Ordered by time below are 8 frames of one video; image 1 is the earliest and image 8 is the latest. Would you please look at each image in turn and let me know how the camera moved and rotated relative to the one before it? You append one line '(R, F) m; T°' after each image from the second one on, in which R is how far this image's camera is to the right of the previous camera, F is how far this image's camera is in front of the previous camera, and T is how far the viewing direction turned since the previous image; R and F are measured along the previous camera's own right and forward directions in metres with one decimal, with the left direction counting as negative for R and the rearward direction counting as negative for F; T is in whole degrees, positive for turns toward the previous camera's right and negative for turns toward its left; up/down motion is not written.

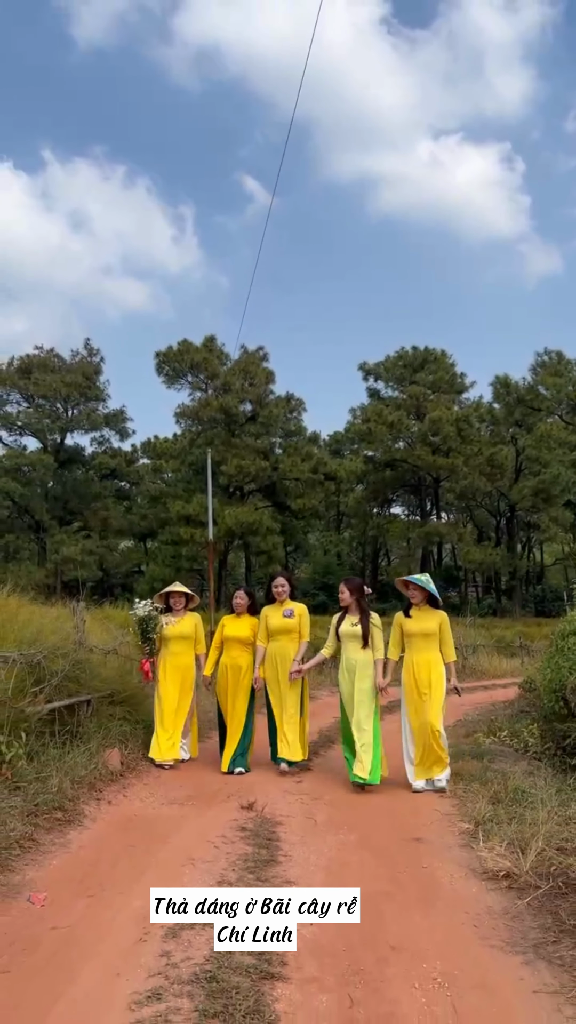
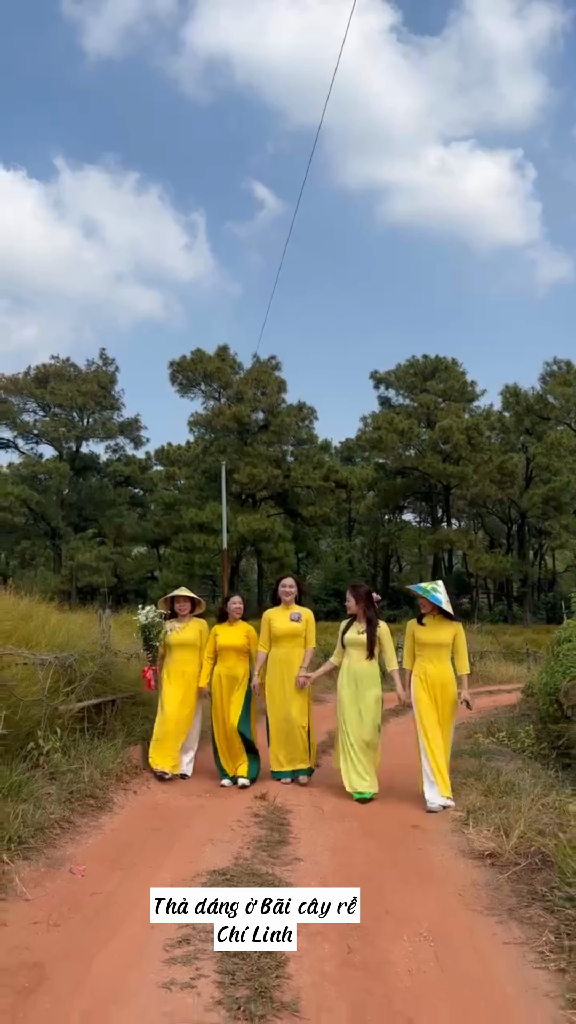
(0.0, -0.6) m; -1°
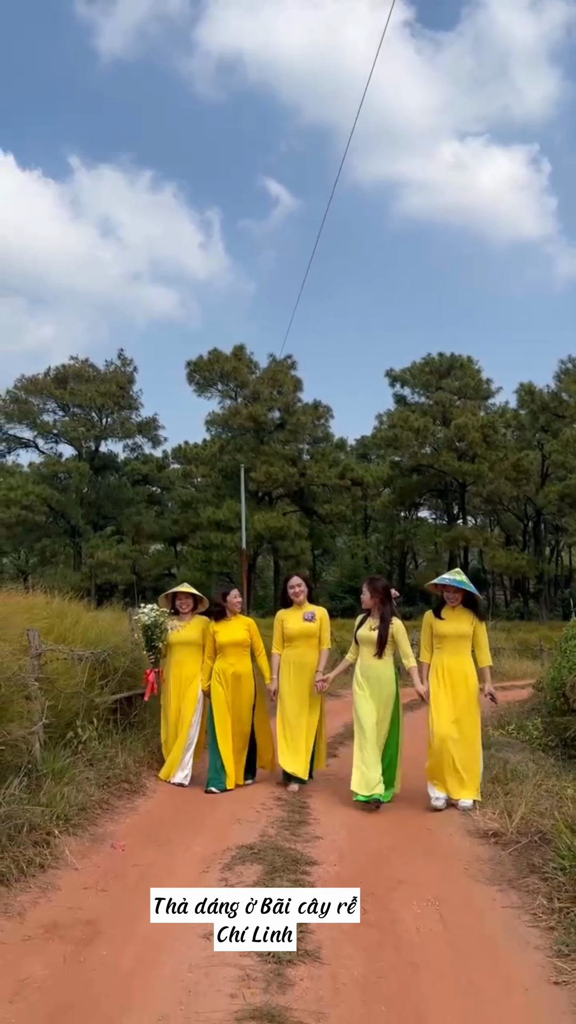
(0.0, -0.5) m; -1°
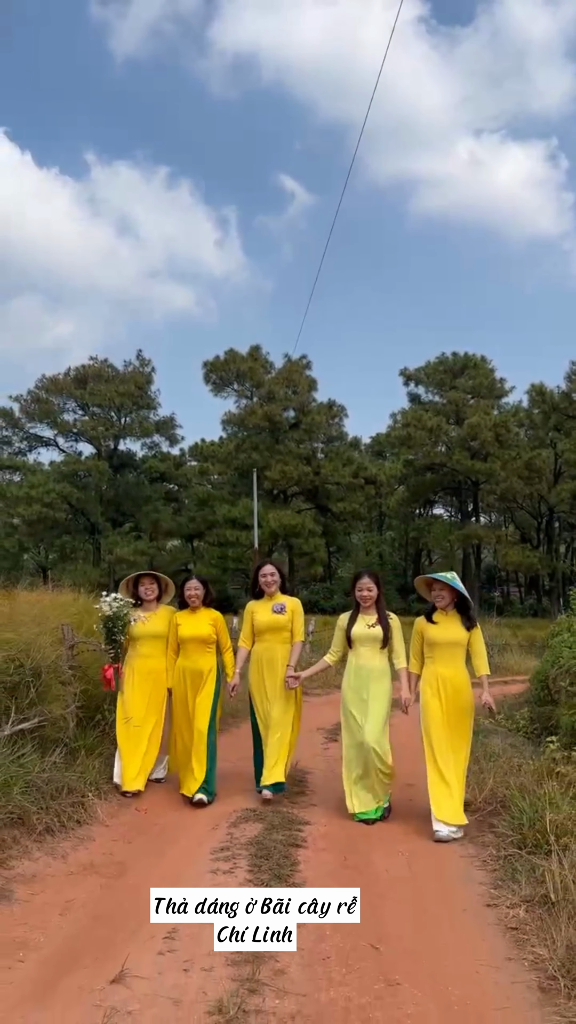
(+0.1, -0.8) m; -1°
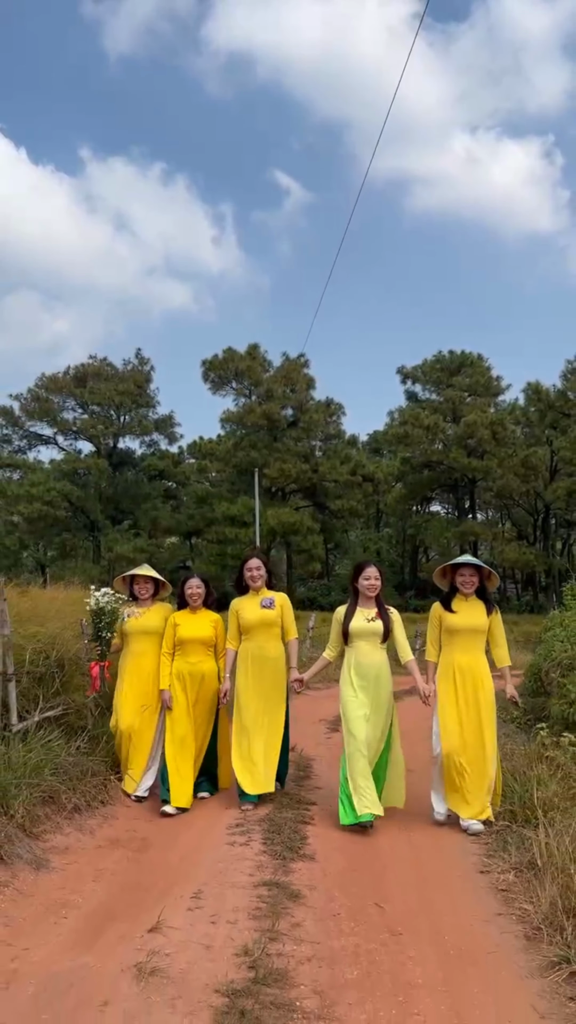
(-0.1, -0.4) m; 0°
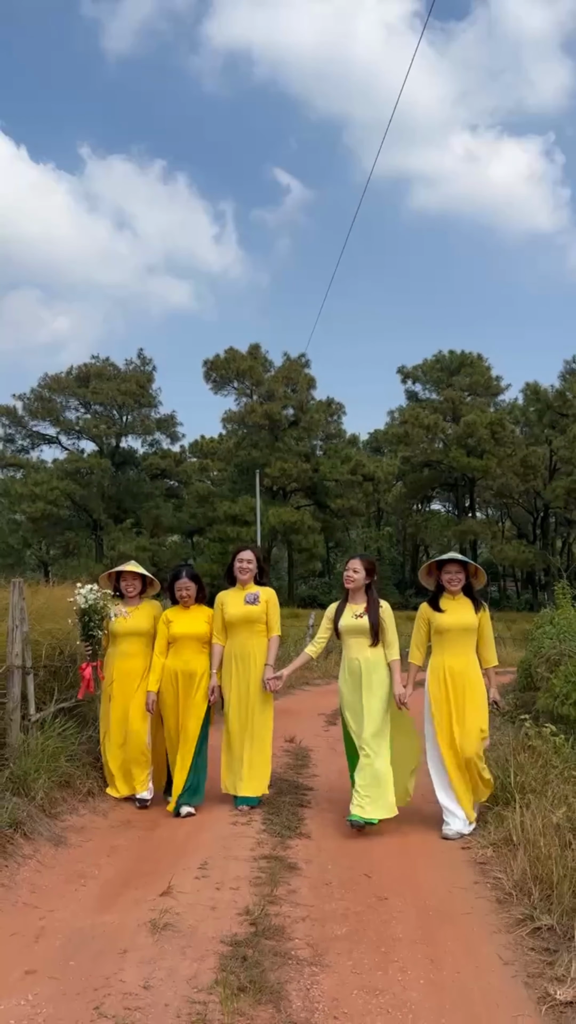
(0.0, -0.4) m; 0°
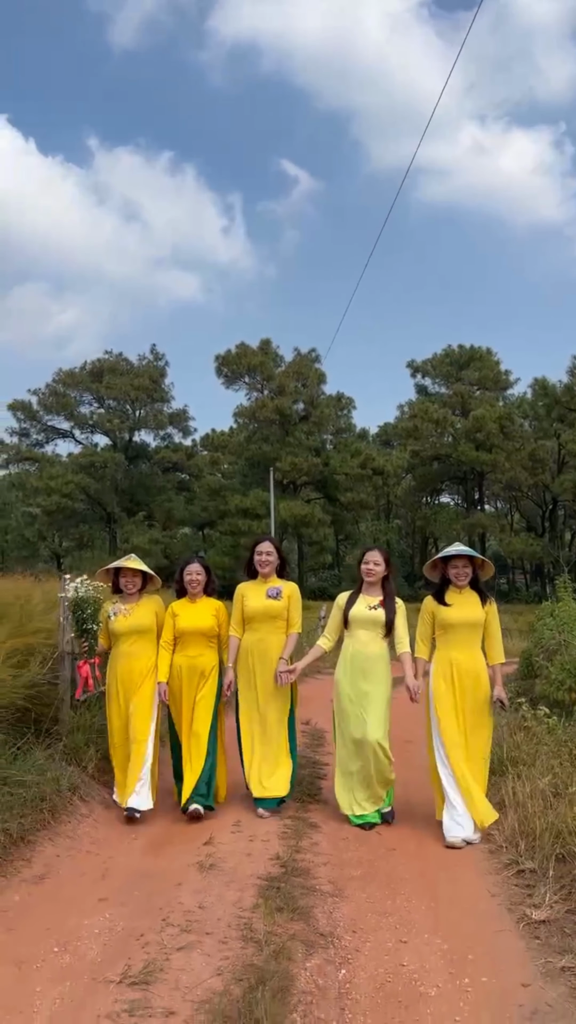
(-0.1, -0.7) m; -1°
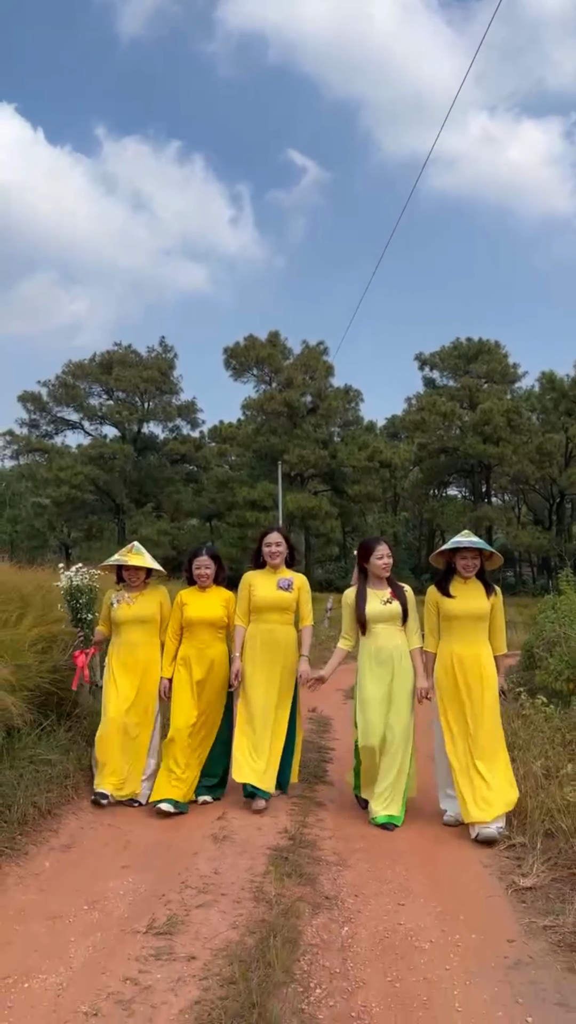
(0.0, -0.3) m; -1°
